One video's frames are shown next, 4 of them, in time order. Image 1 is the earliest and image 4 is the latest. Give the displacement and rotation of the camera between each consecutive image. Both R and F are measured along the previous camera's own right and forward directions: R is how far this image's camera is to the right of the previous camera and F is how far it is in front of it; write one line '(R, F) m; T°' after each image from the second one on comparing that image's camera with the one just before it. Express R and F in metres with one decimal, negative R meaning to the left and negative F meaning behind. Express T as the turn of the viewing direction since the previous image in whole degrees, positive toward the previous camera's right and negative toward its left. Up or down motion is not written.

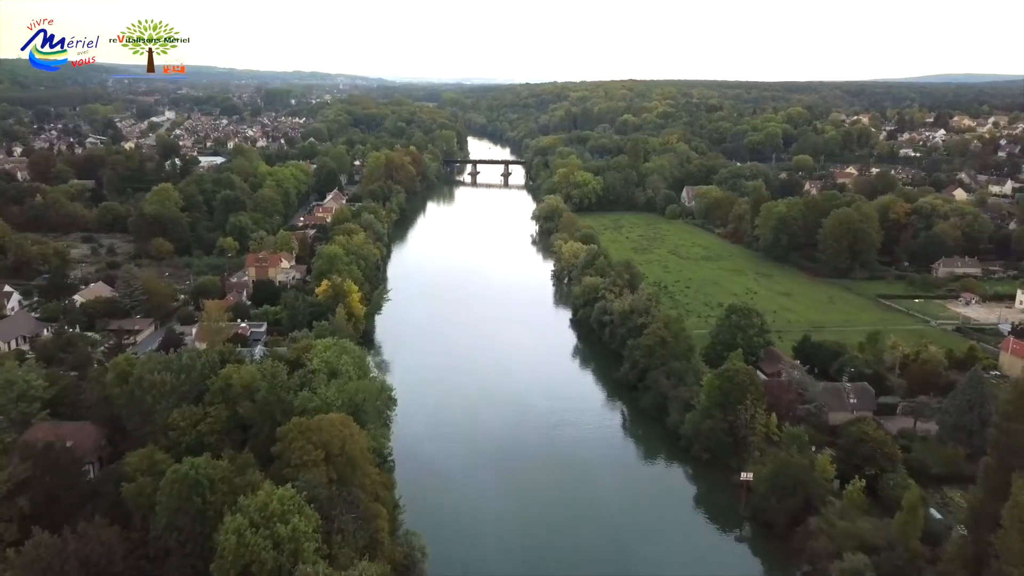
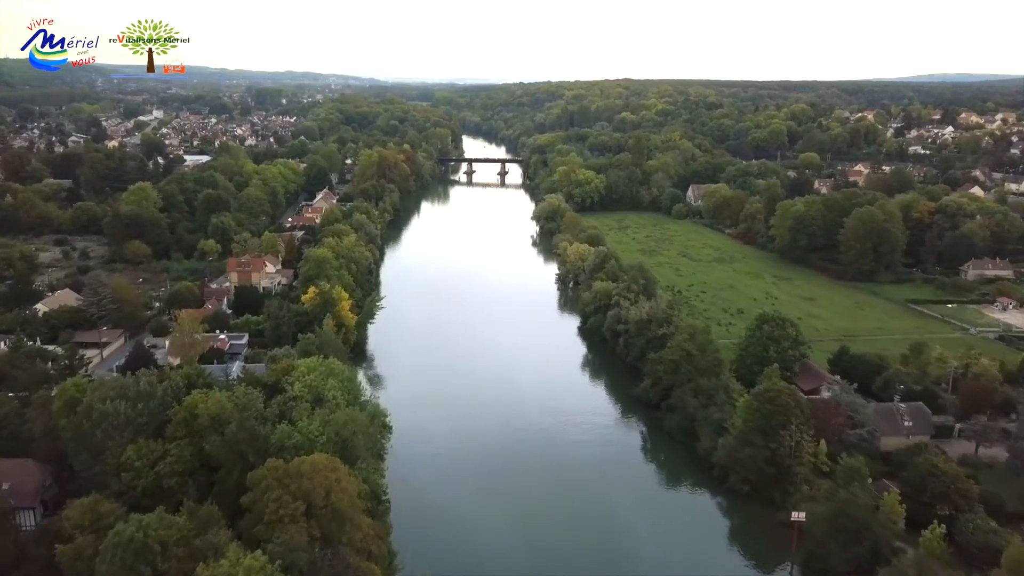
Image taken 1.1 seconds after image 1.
(-0.5, +3.0) m; +1°
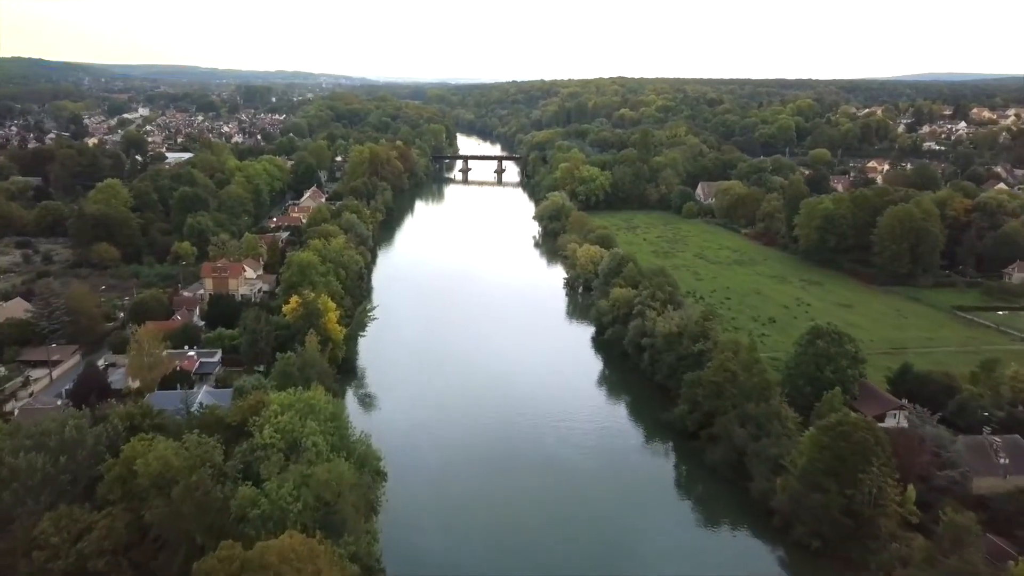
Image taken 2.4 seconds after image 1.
(-0.7, +3.8) m; +1°
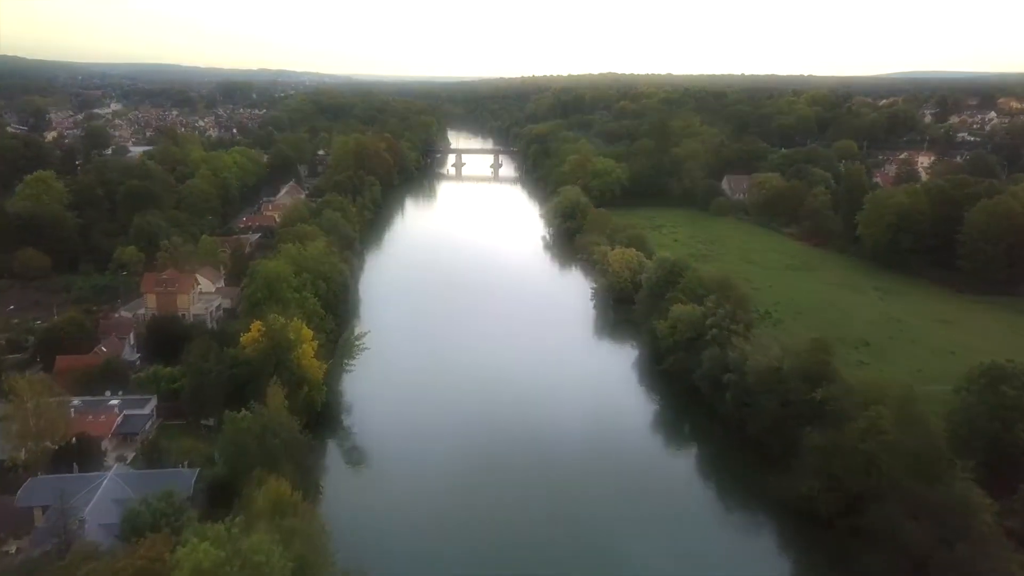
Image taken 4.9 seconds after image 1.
(-1.4, +7.1) m; +1°
